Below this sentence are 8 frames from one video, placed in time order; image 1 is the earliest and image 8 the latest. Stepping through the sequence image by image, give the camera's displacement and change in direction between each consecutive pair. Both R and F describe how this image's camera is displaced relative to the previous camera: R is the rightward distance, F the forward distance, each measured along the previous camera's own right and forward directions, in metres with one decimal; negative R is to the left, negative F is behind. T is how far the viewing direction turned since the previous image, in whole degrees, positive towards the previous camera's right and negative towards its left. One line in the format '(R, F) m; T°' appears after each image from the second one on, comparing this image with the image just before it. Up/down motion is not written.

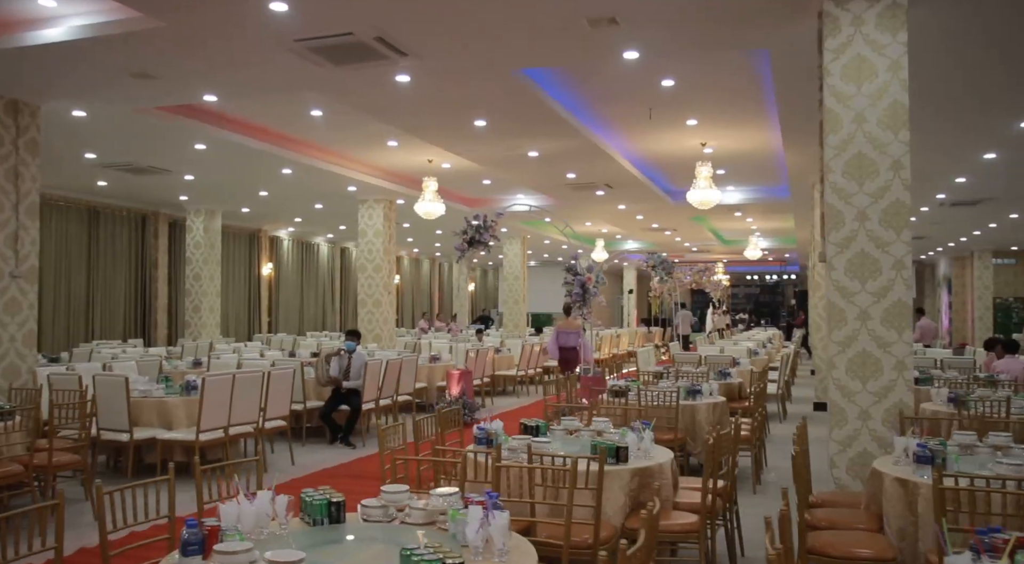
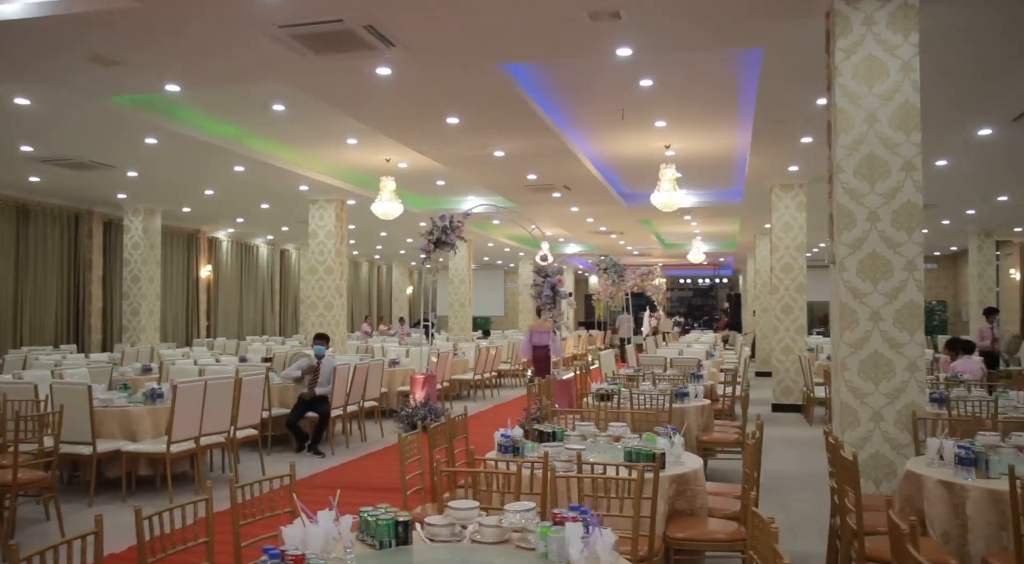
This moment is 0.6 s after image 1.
(-0.5, +0.2) m; +5°
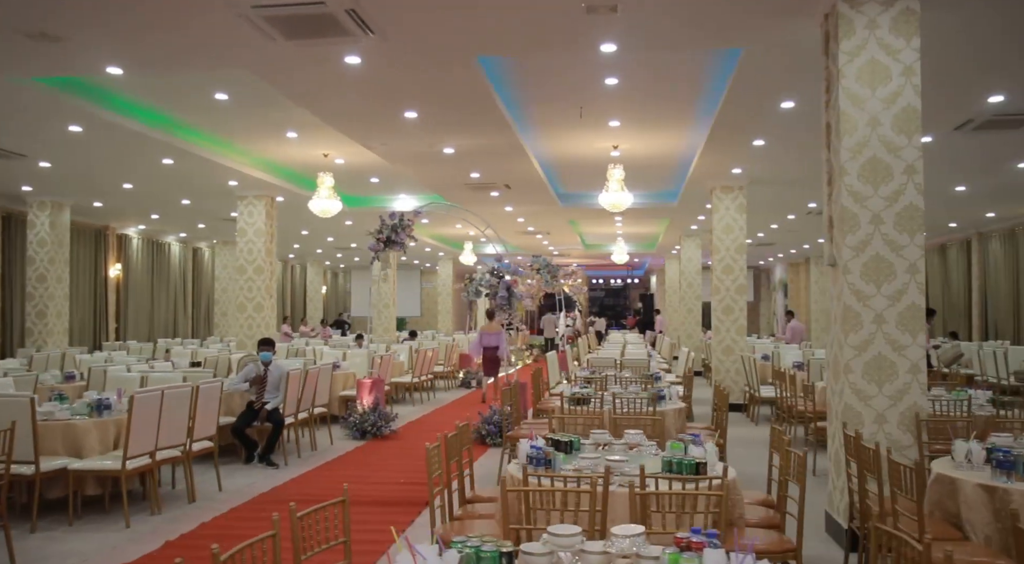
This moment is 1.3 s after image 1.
(-0.5, +0.3) m; +7°
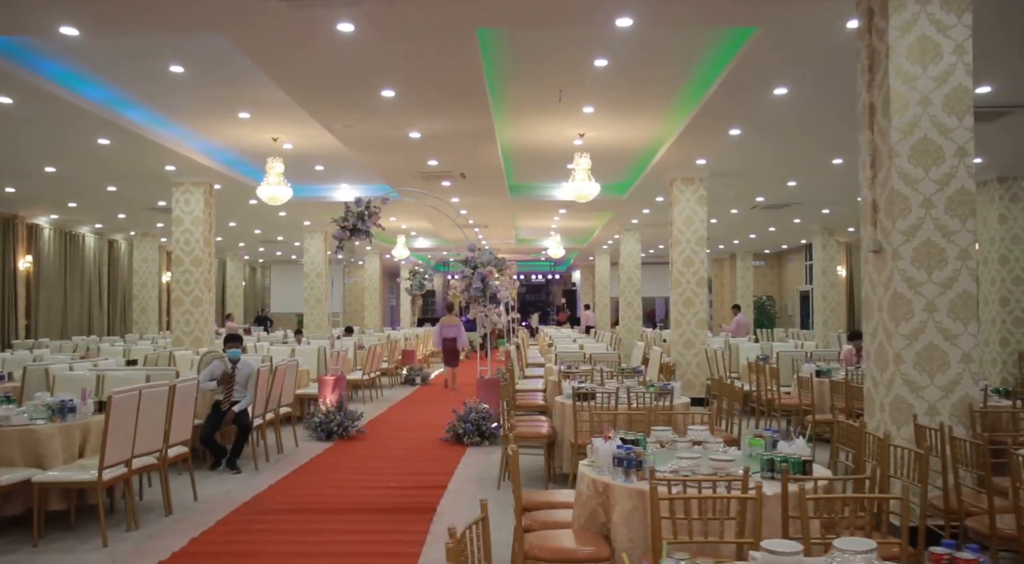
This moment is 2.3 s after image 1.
(-0.7, +0.4) m; +6°
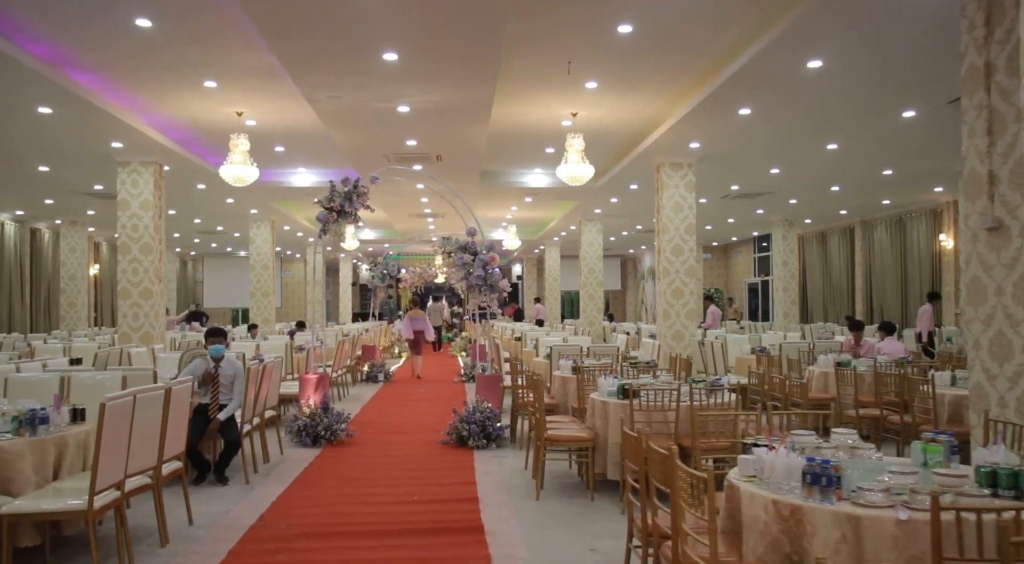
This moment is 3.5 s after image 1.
(-0.8, +0.7) m; +5°
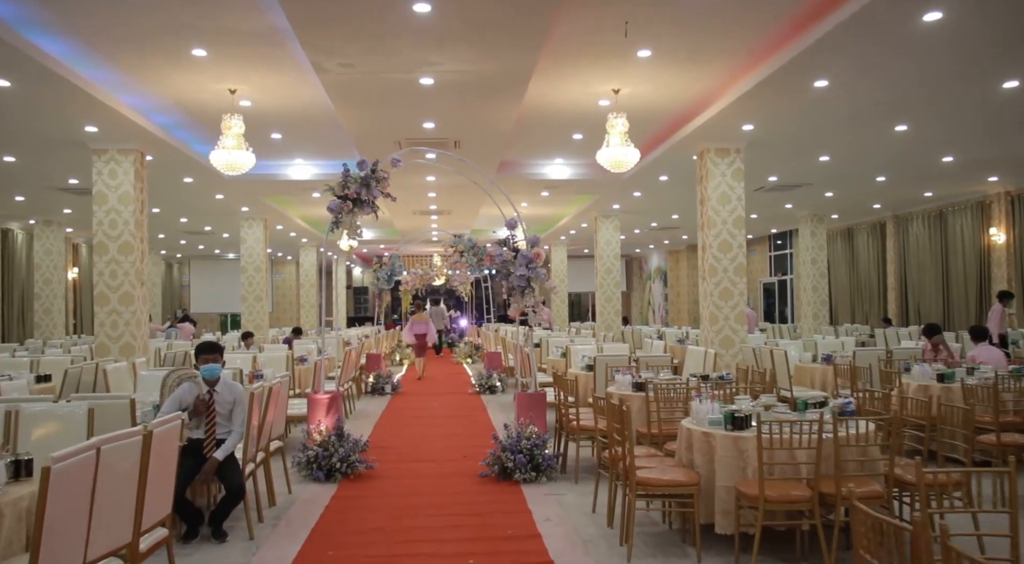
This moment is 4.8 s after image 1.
(-0.6, +1.2) m; +1°
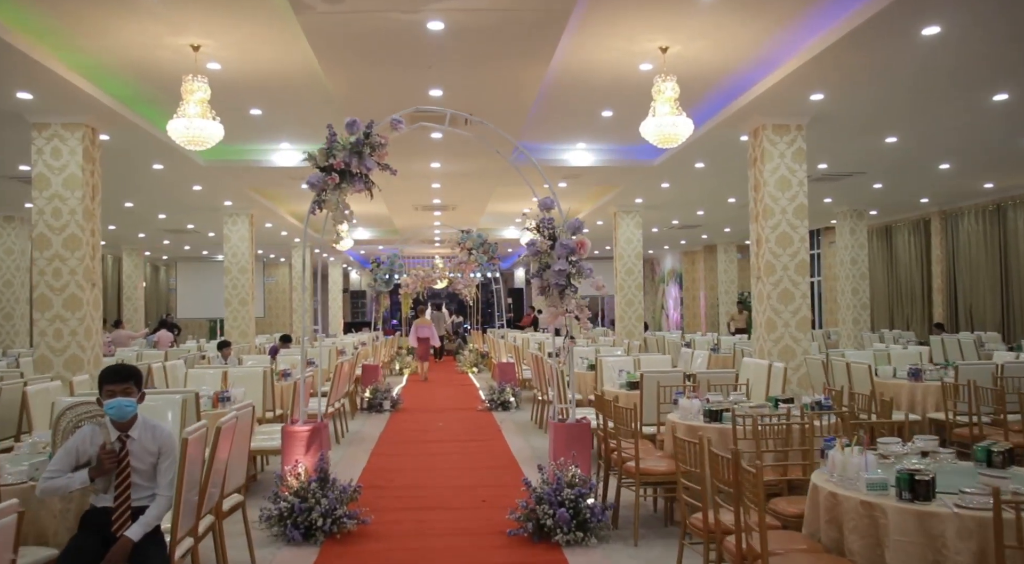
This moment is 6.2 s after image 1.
(-0.3, +1.6) m; 0°
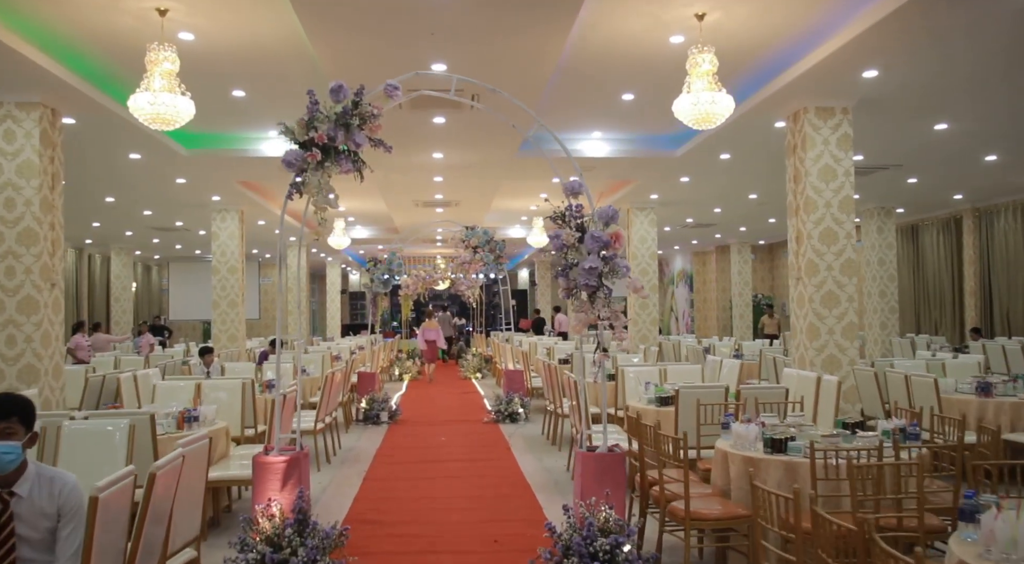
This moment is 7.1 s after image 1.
(-0.1, +0.9) m; 0°
